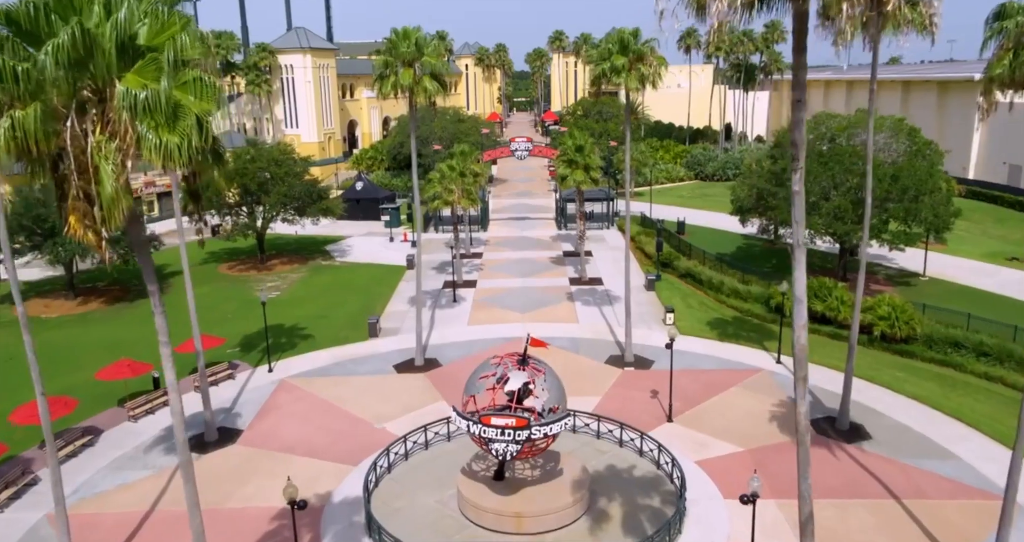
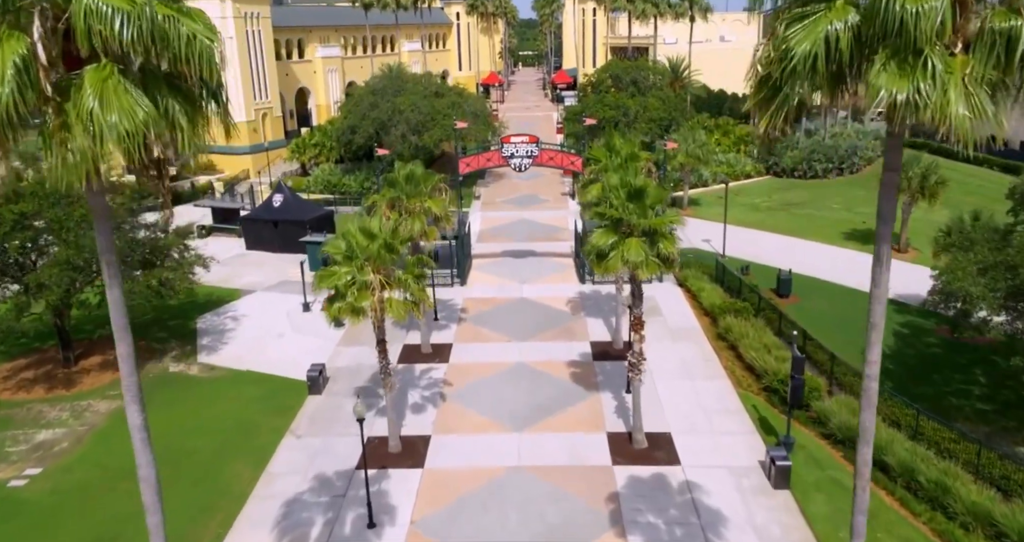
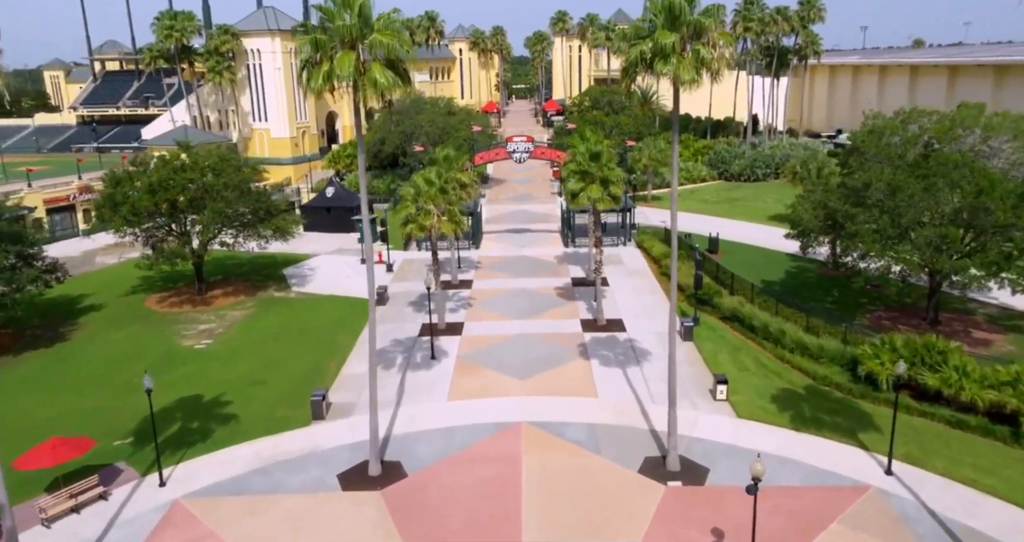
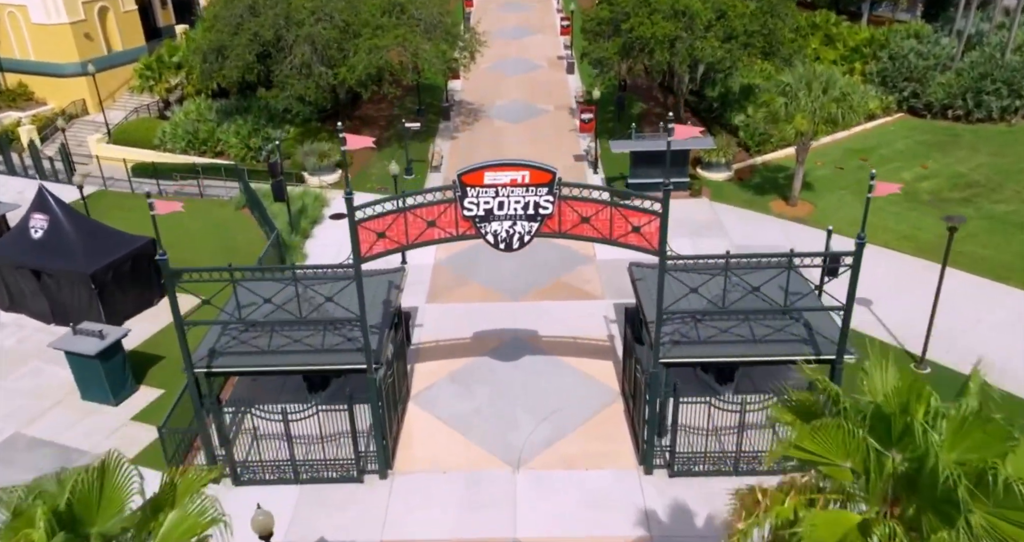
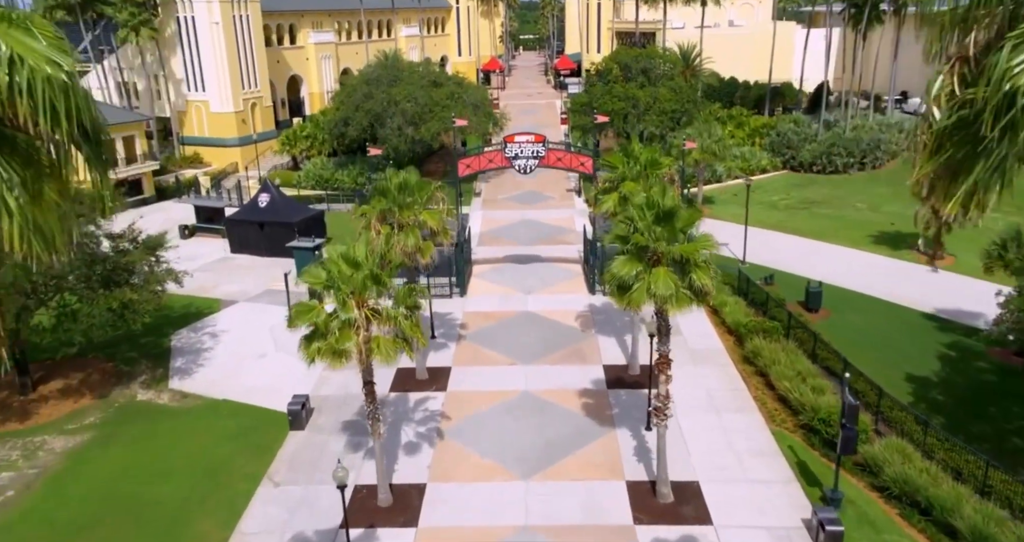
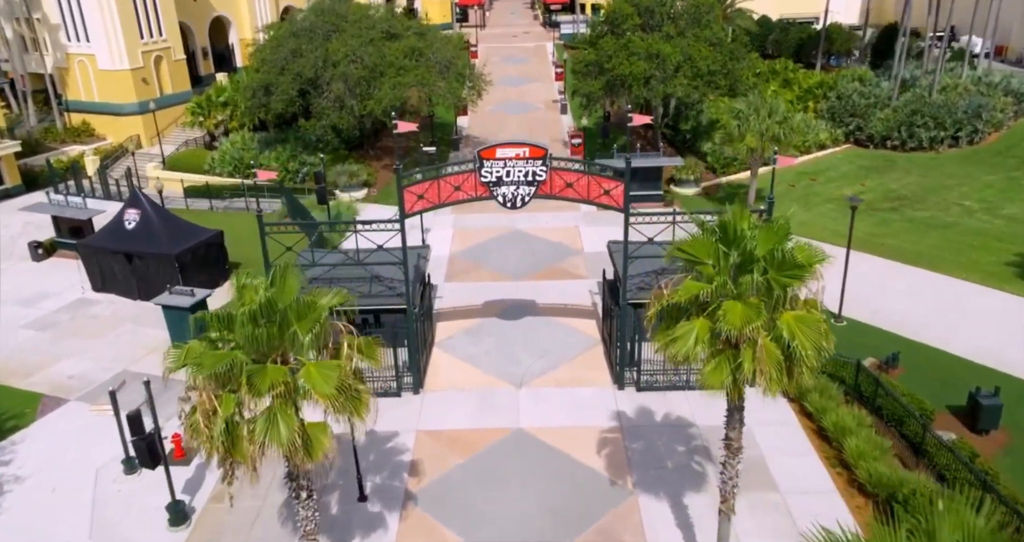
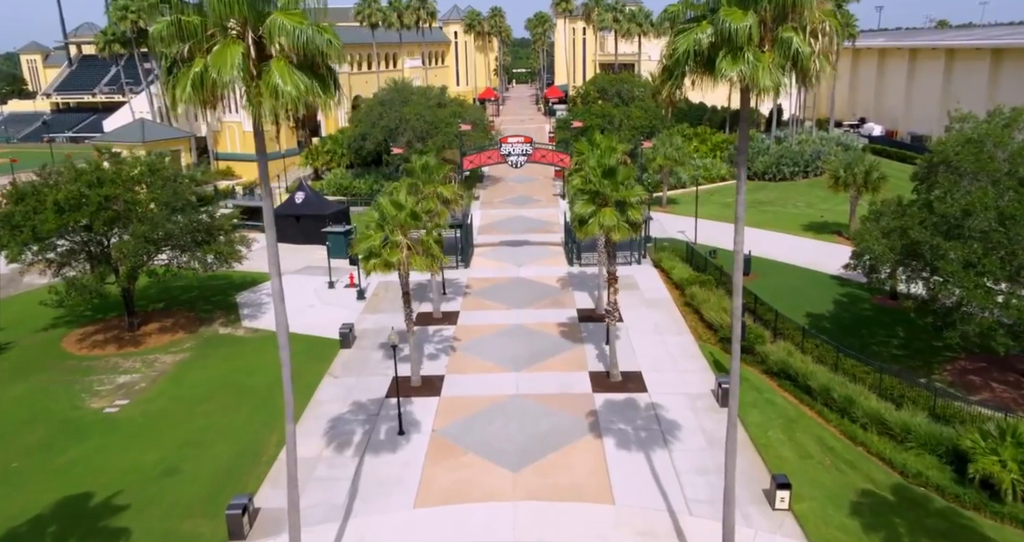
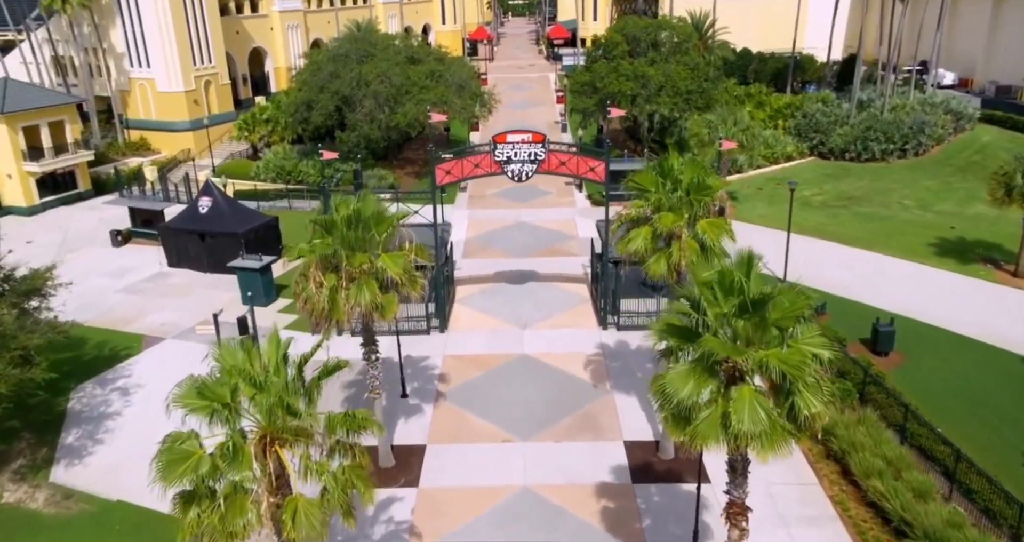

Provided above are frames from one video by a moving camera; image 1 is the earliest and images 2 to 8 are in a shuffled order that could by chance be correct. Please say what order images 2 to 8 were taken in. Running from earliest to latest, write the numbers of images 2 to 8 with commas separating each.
3, 7, 2, 5, 8, 6, 4
